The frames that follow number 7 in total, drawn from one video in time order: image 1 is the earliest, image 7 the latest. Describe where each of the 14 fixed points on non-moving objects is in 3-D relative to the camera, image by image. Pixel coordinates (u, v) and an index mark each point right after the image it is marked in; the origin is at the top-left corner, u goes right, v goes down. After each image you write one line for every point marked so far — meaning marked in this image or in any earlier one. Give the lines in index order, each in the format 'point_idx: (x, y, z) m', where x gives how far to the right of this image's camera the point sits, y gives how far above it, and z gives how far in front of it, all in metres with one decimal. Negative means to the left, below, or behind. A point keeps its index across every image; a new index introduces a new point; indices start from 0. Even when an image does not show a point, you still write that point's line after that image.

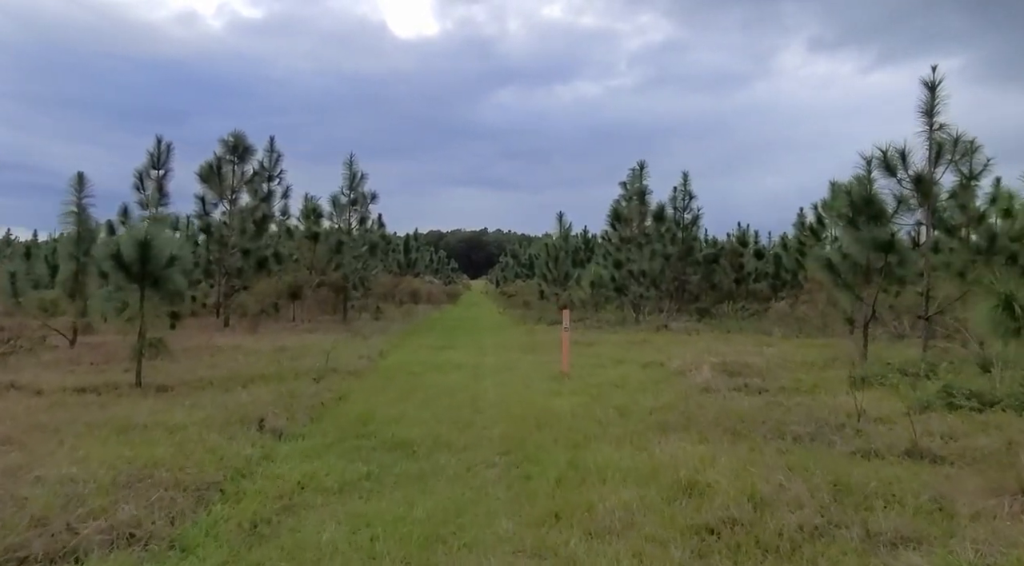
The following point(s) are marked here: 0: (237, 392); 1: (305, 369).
0: (-3.6, -1.5, +10.3) m
1: (-3.5, -1.4, +12.9) m
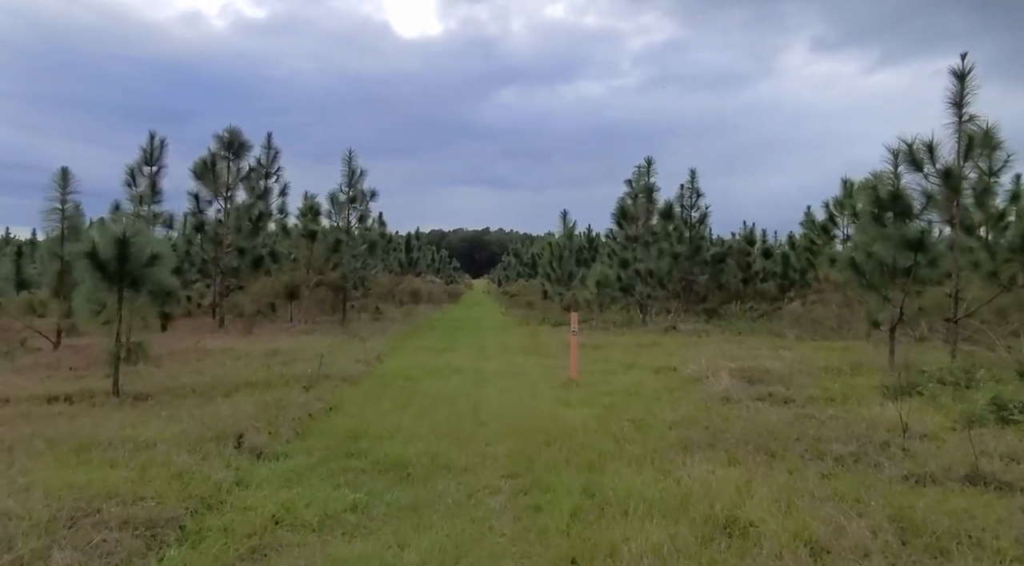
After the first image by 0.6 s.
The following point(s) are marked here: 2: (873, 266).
0: (-3.6, -1.5, +9.5) m
1: (-3.4, -1.4, +12.1) m
2: (+6.2, +0.3, +13.2) m
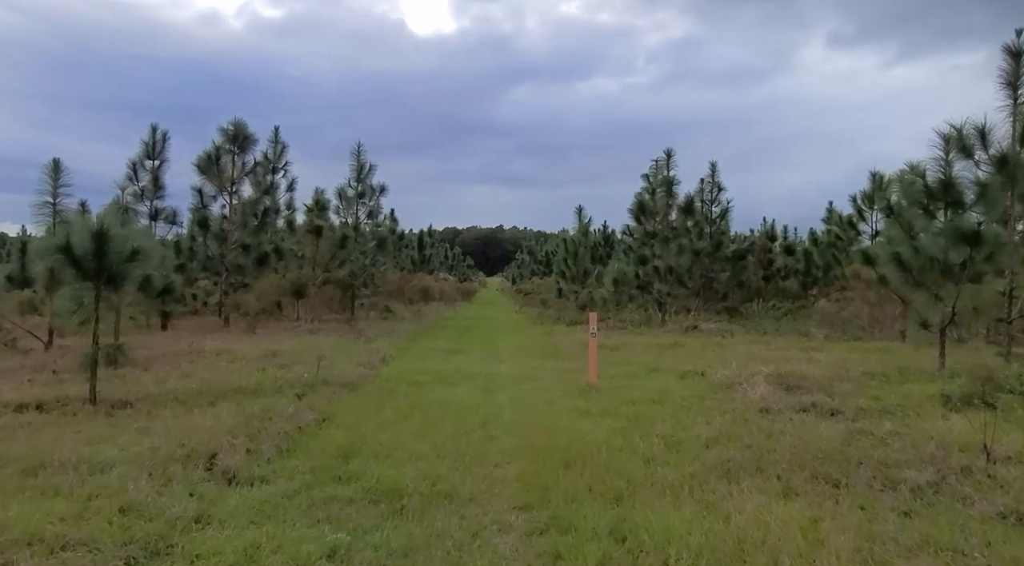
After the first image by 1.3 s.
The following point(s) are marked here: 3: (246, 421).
0: (-3.4, -1.4, +8.5) m
1: (-3.2, -1.4, +11.2) m
2: (+6.4, +0.3, +12.1) m
3: (-2.7, -1.4, +7.9) m
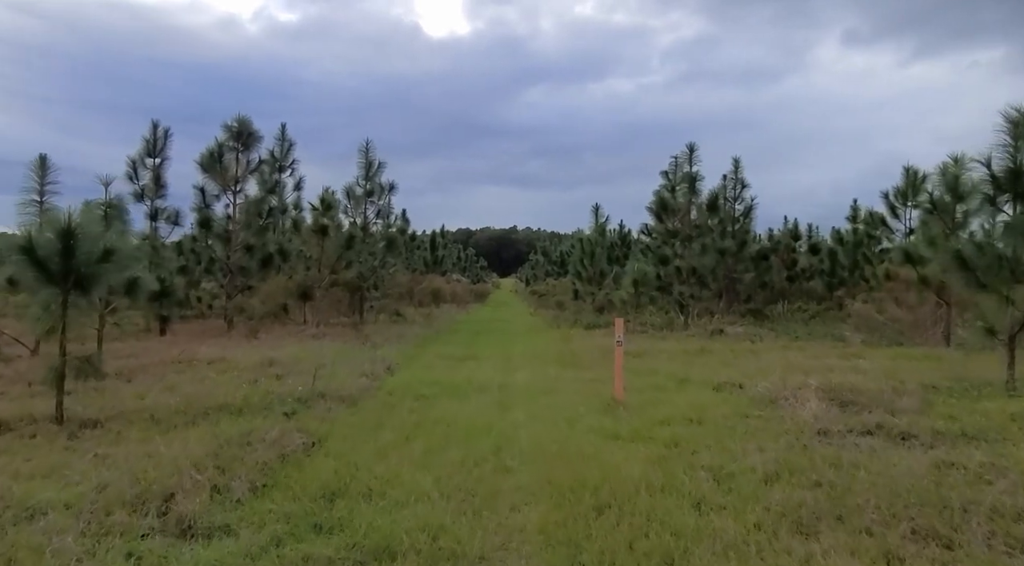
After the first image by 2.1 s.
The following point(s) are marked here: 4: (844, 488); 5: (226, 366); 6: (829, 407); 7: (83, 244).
0: (-3.3, -1.5, +7.4) m
1: (-3.0, -1.4, +10.1) m
2: (+6.6, +0.3, +10.8) m
3: (-2.6, -1.5, +6.8) m
4: (+2.3, -1.5, +5.5) m
5: (-4.8, -1.4, +13.0) m
6: (+3.6, -1.4, +8.7) m
7: (-5.0, +0.5, +9.0) m
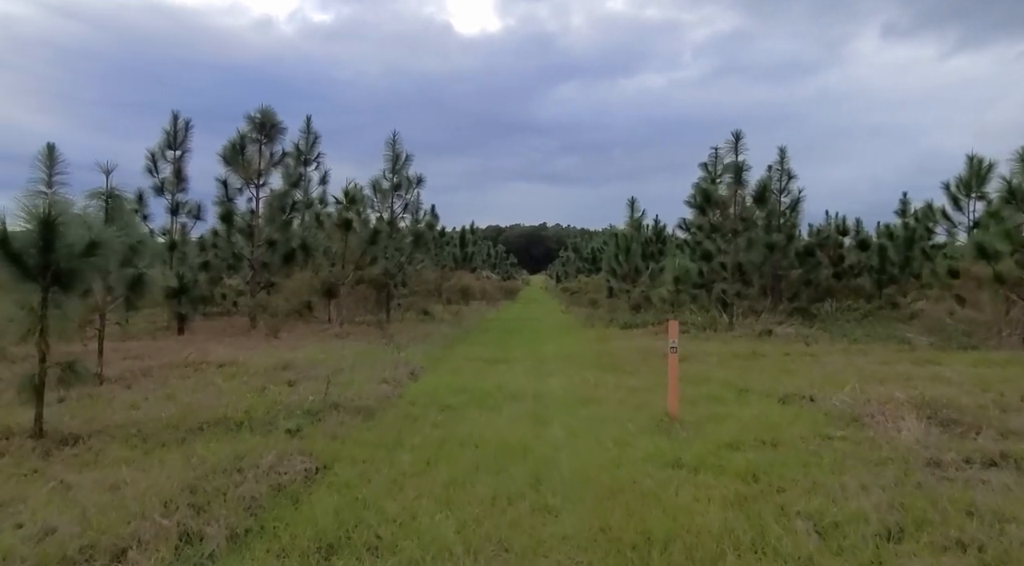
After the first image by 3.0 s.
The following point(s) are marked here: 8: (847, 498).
0: (-2.9, -1.5, +6.3) m
1: (-2.5, -1.4, +8.9) m
2: (+7.1, +0.4, +9.3) m
3: (-2.3, -1.4, +5.7) m
4: (+2.6, -1.4, +4.1) m
5: (-4.3, -1.3, +12.0) m
6: (+4.0, -1.4, +7.3) m
7: (-4.6, +0.5, +7.9) m
8: (+2.3, -1.5, +5.3) m
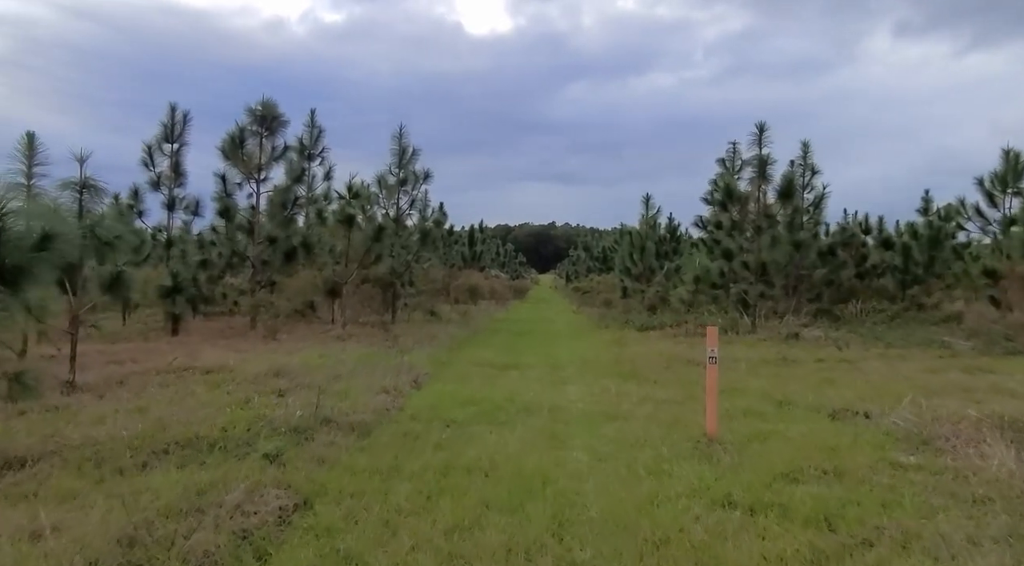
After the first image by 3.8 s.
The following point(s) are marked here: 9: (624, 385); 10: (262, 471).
0: (-2.8, -1.4, +5.3) m
1: (-2.4, -1.4, +7.9) m
2: (+7.2, +0.3, +8.1) m
3: (-2.1, -1.4, +4.6) m
4: (+2.7, -1.5, +3.0) m
5: (-4.1, -1.3, +10.9) m
6: (+4.1, -1.4, +6.2) m
7: (-4.4, +0.5, +6.9) m
8: (+2.4, -1.5, +4.1) m
9: (+1.6, -1.5, +11.4) m
10: (-1.9, -1.4, +5.9) m
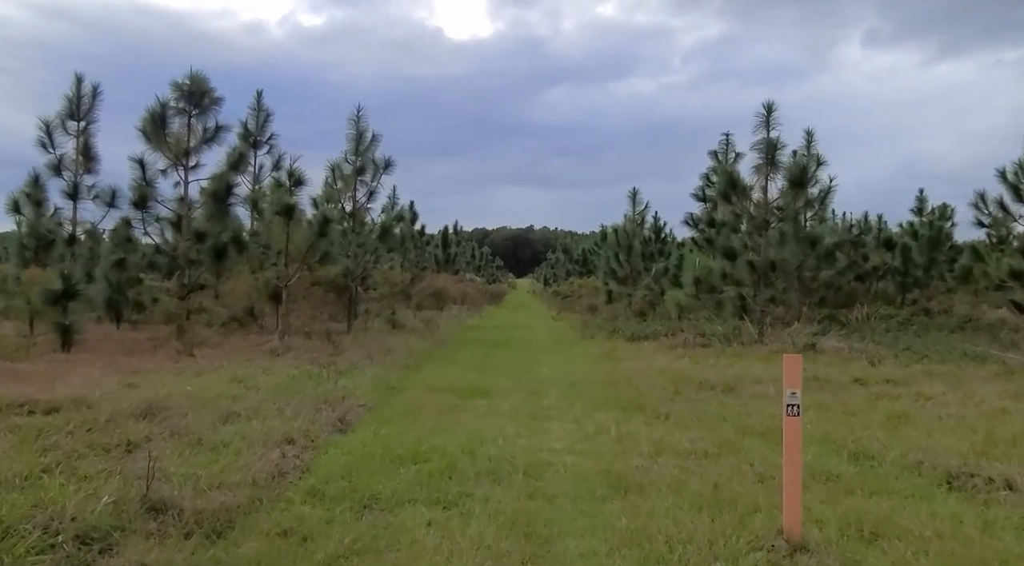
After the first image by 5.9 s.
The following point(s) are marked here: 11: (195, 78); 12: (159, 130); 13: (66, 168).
0: (-3.0, -1.4, +2.1) m
1: (-2.7, -1.4, +4.7) m
2: (+6.9, +0.3, +5.2) m
3: (-2.4, -1.4, +1.4) m
4: (+2.5, -1.4, 0.0) m
5: (-4.5, -1.4, +7.7) m
6: (+3.8, -1.4, +3.2) m
7: (-4.7, +0.5, +3.7) m
8: (+2.2, -1.4, +1.1) m
9: (+1.2, -1.5, +8.3) m
10: (-2.2, -1.4, +2.7) m
11: (-8.3, +5.4, +20.4) m
12: (-9.2, +4.0, +20.2) m
13: (-11.0, +2.8, +19.2) m
